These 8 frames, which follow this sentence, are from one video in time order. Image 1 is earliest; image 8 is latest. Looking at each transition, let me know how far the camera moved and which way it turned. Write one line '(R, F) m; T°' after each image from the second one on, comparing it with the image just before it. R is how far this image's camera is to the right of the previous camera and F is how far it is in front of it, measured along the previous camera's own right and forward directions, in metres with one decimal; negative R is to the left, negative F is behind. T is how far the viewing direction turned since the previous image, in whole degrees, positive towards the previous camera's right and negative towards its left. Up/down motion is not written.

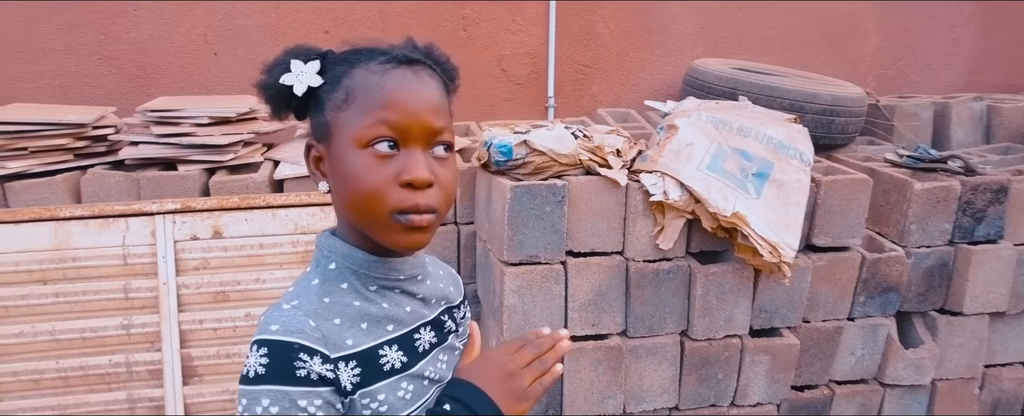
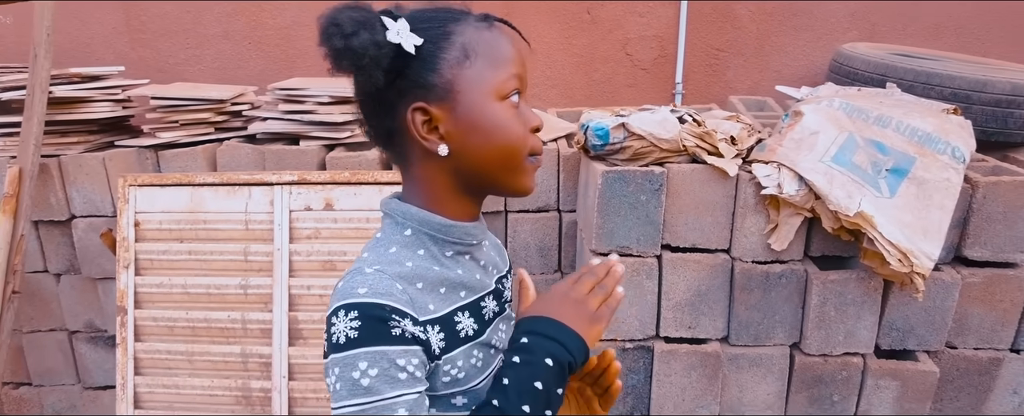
(+0.2, +0.1) m; -13°
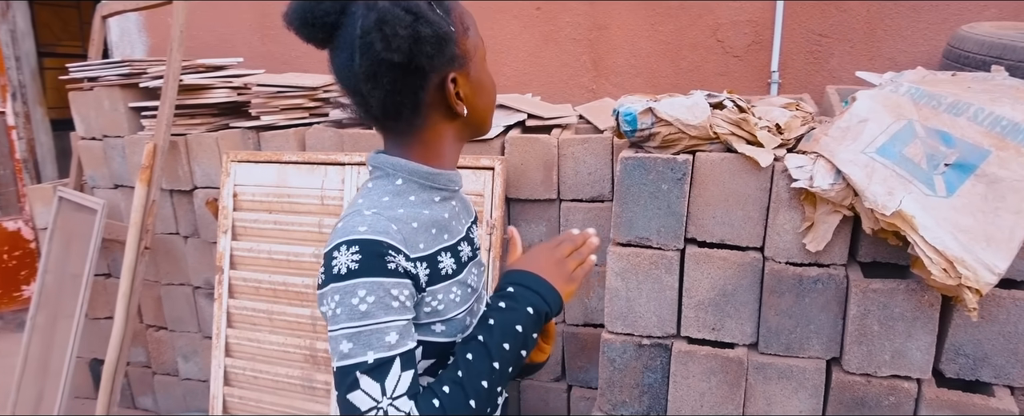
(+0.5, +0.1) m; -15°
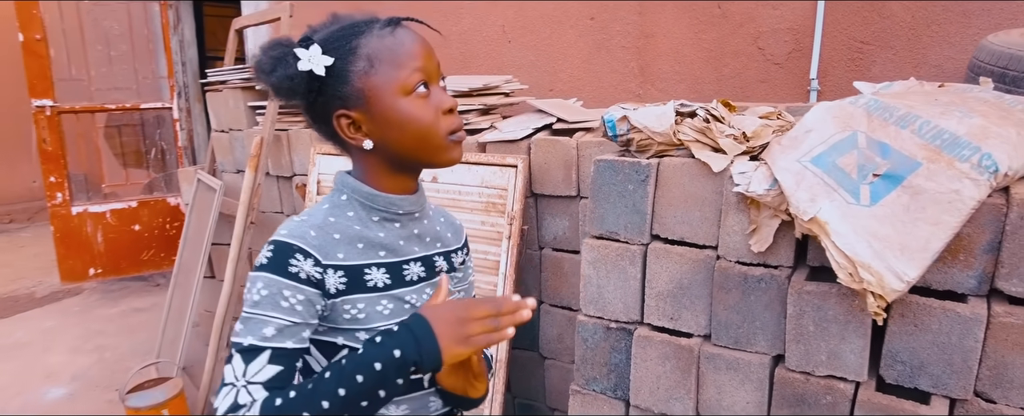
(+0.5, -0.2) m; -13°
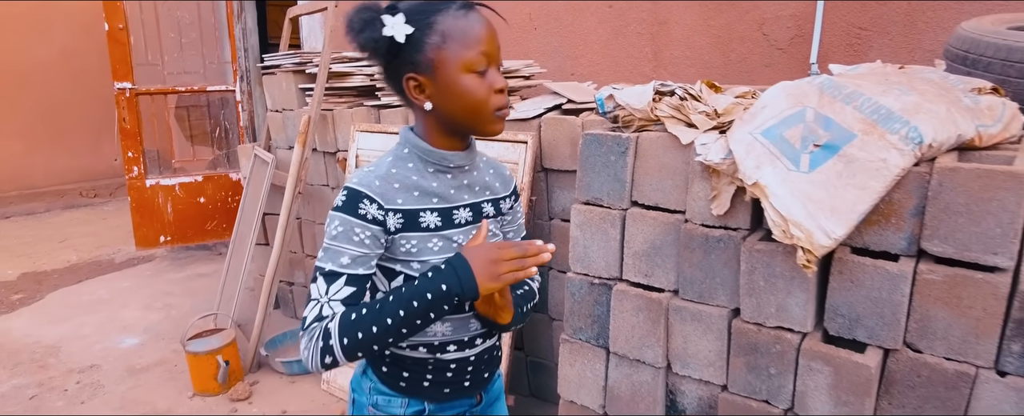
(+0.2, -0.3) m; -5°
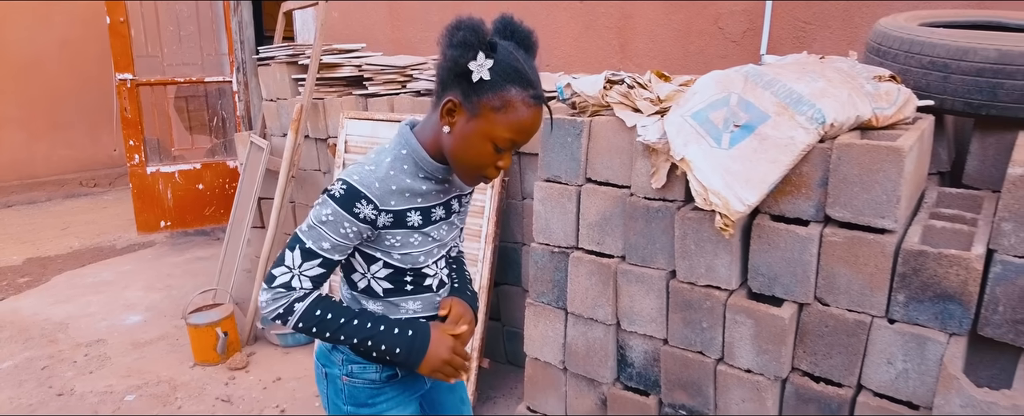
(+0.1, -0.3) m; 0°
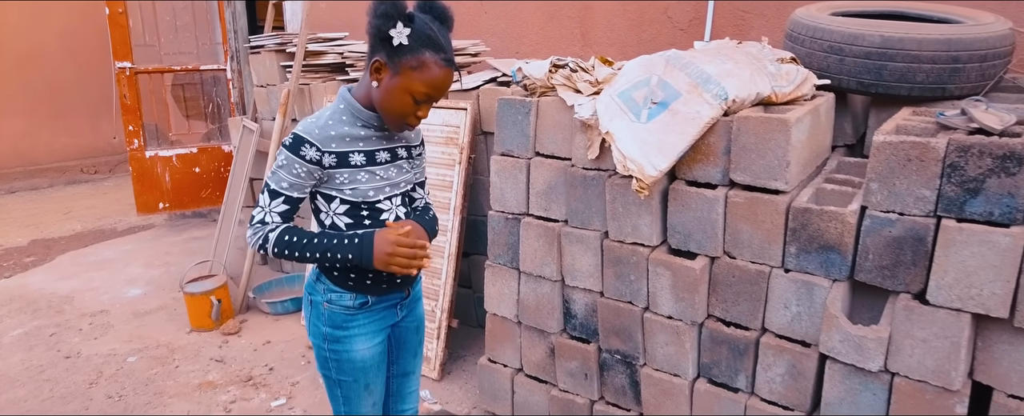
(+0.2, -0.3) m; 0°
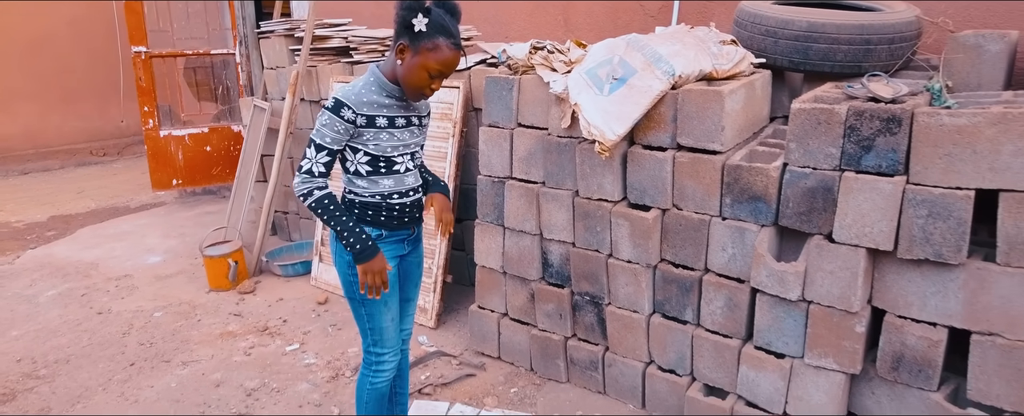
(+0.1, -0.5) m; 0°
